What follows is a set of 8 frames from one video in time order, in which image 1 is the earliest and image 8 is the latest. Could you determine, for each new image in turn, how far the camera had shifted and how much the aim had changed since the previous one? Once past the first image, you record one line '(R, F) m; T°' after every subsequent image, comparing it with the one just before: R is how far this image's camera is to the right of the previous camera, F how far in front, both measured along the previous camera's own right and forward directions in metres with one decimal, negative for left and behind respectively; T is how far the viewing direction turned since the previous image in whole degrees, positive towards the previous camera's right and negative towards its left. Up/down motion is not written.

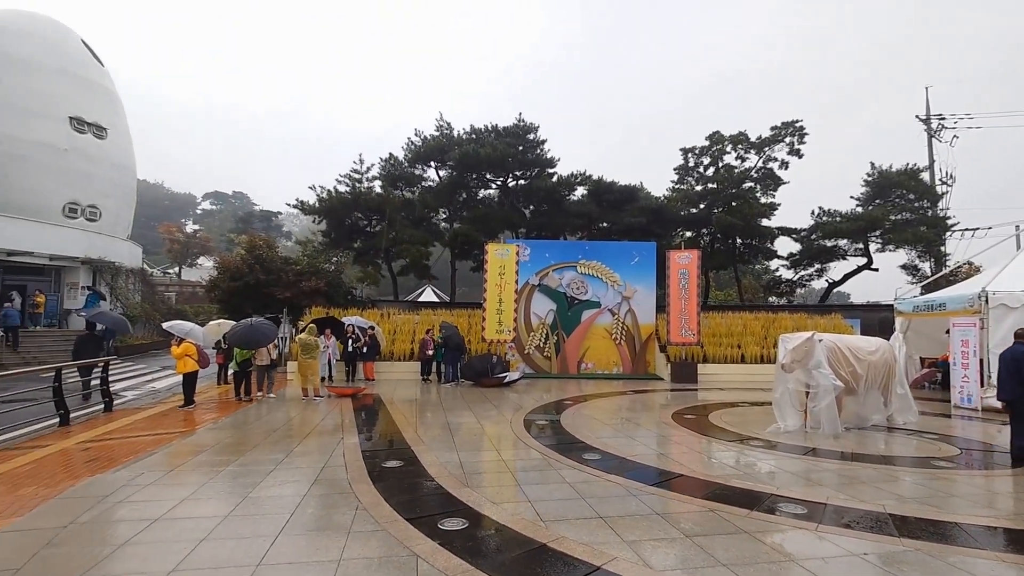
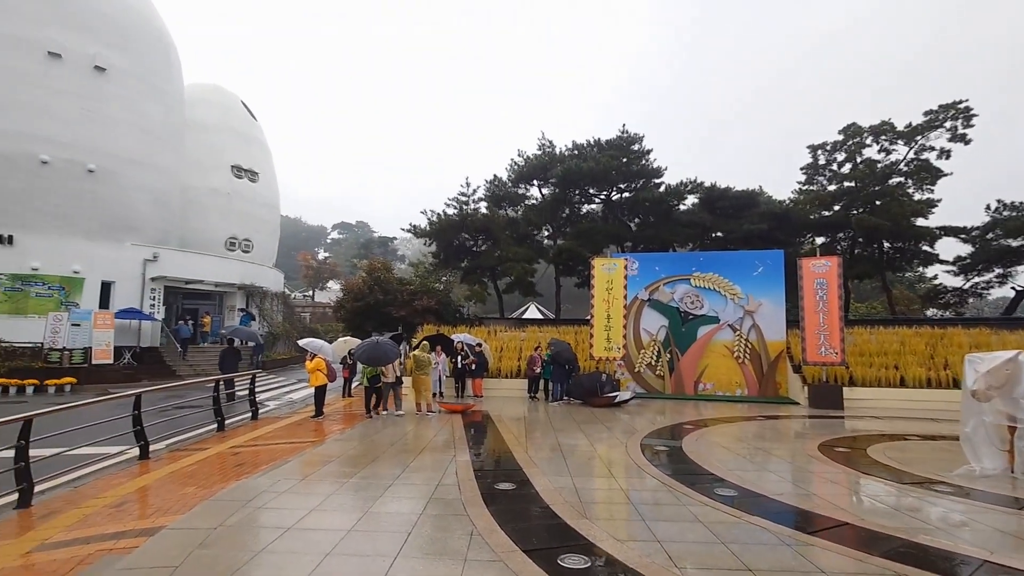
(-0.1, +0.3) m; -12°
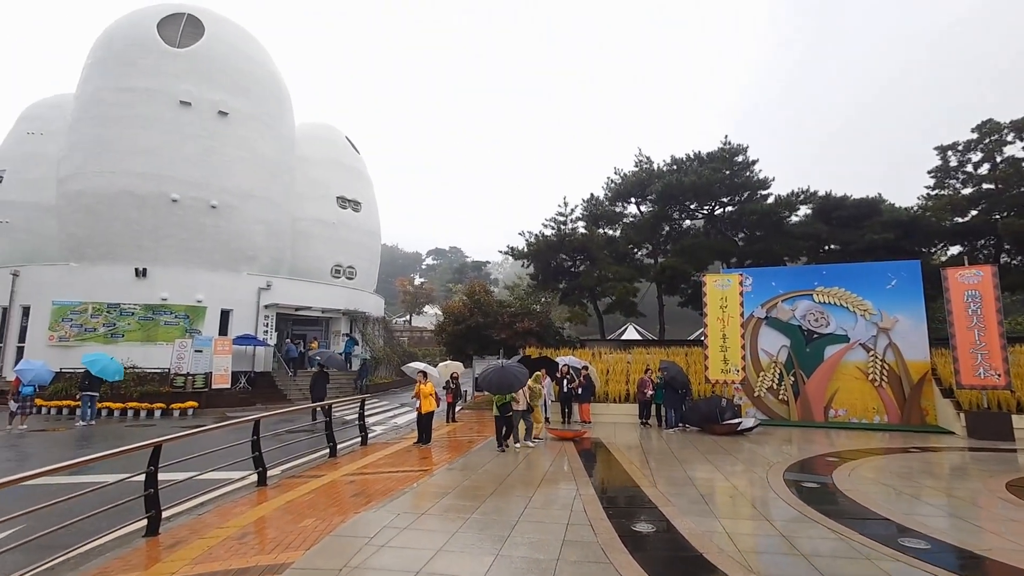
(-0.8, +0.8) m; -9°
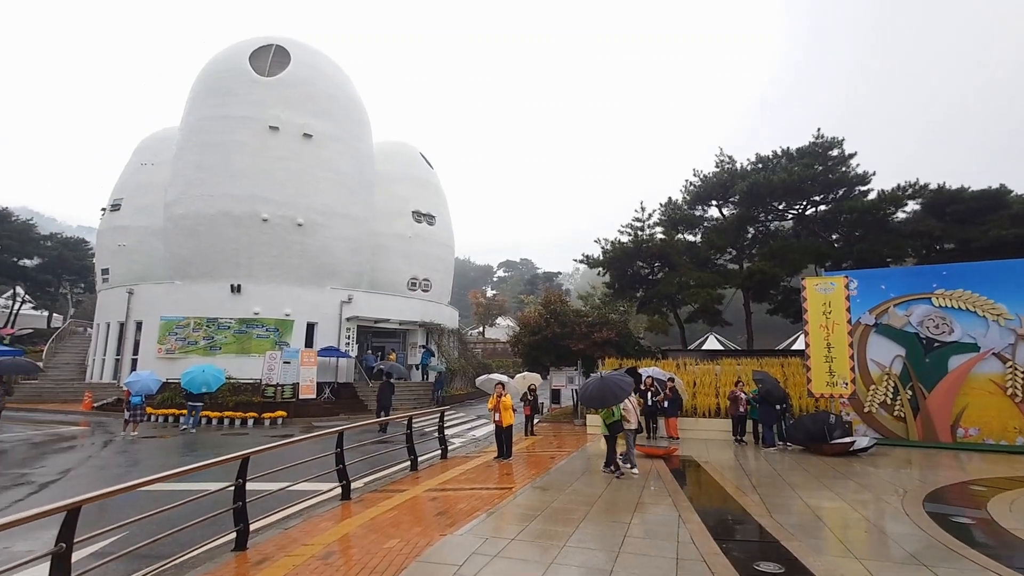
(-0.3, +0.5) m; -8°
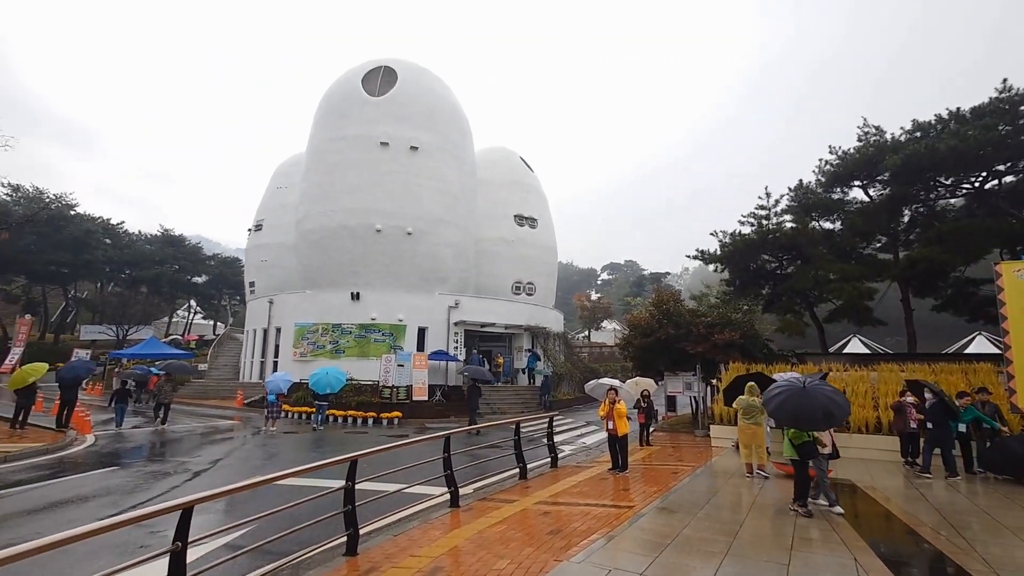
(-0.1, +0.5) m; -12°
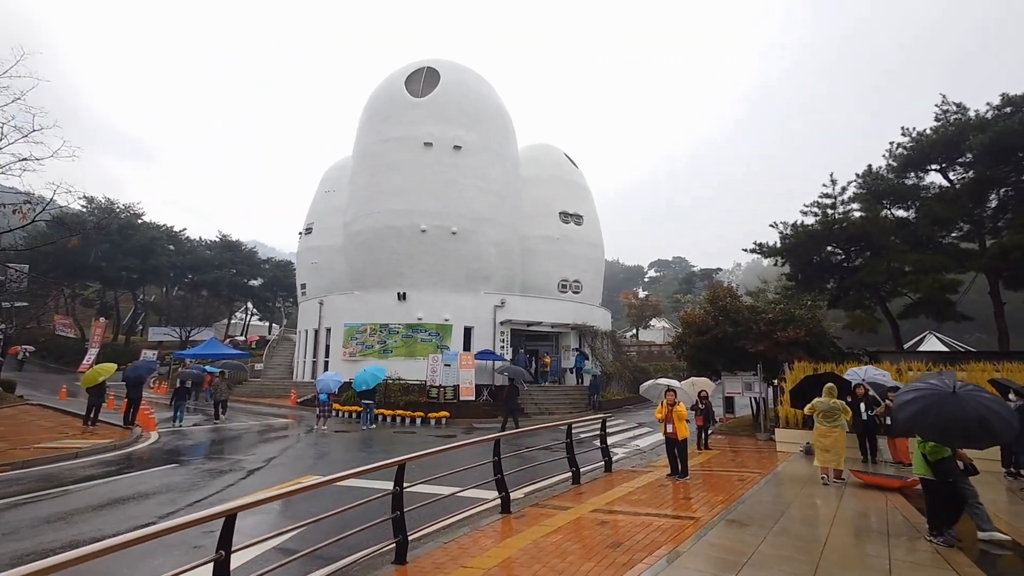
(-0.1, +0.3) m; -5°
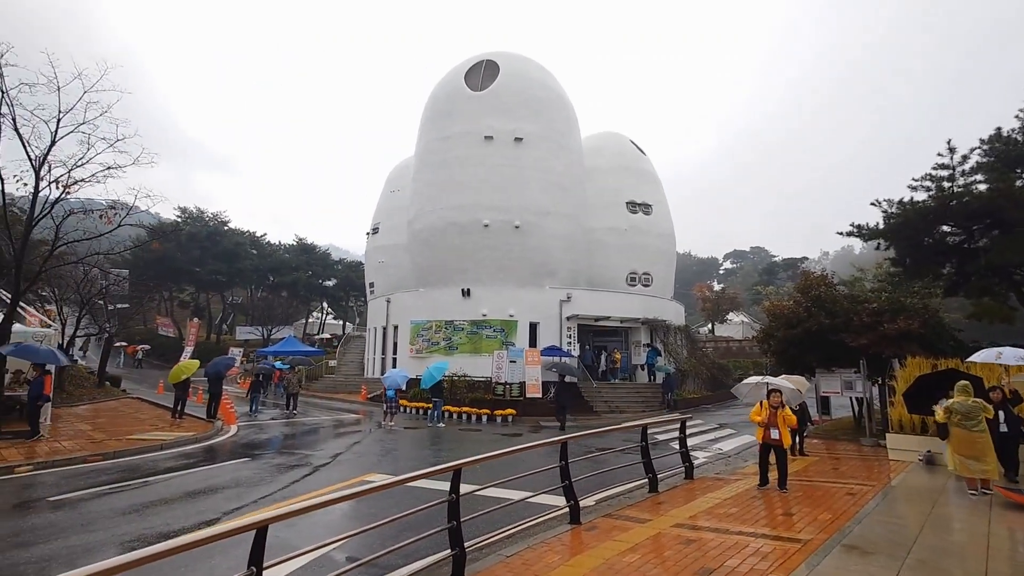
(0.0, +0.6) m; -8°
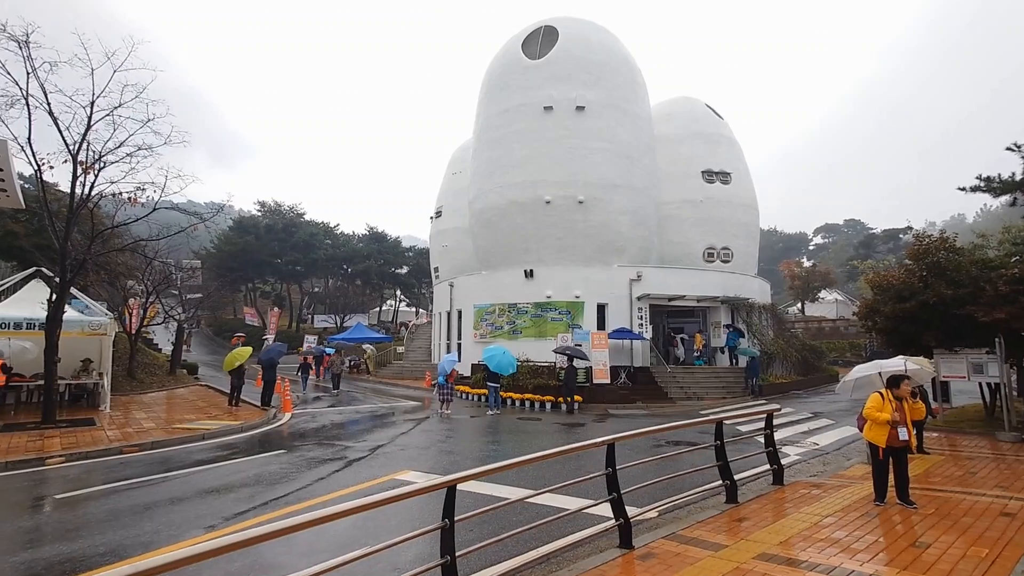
(+0.5, +1.2) m; -9°
